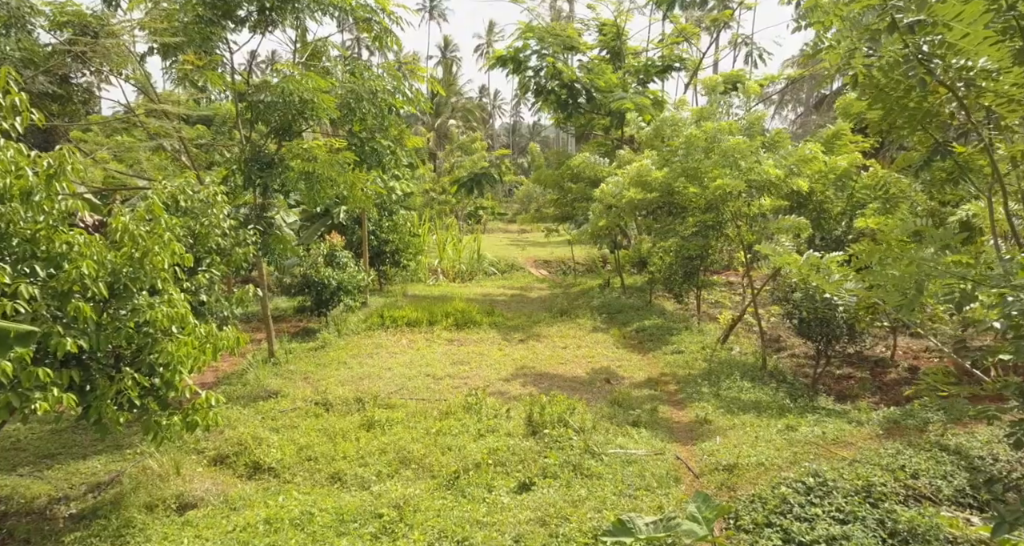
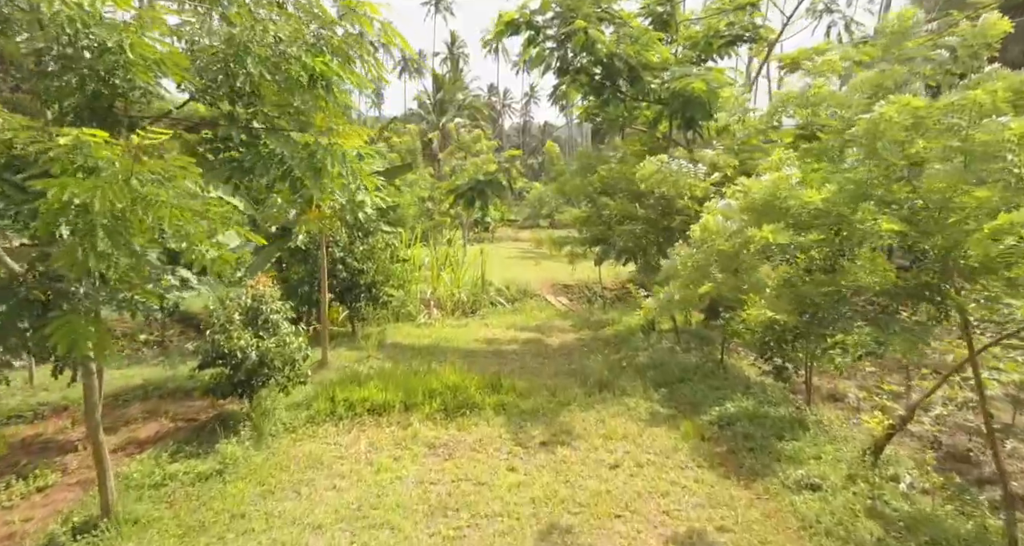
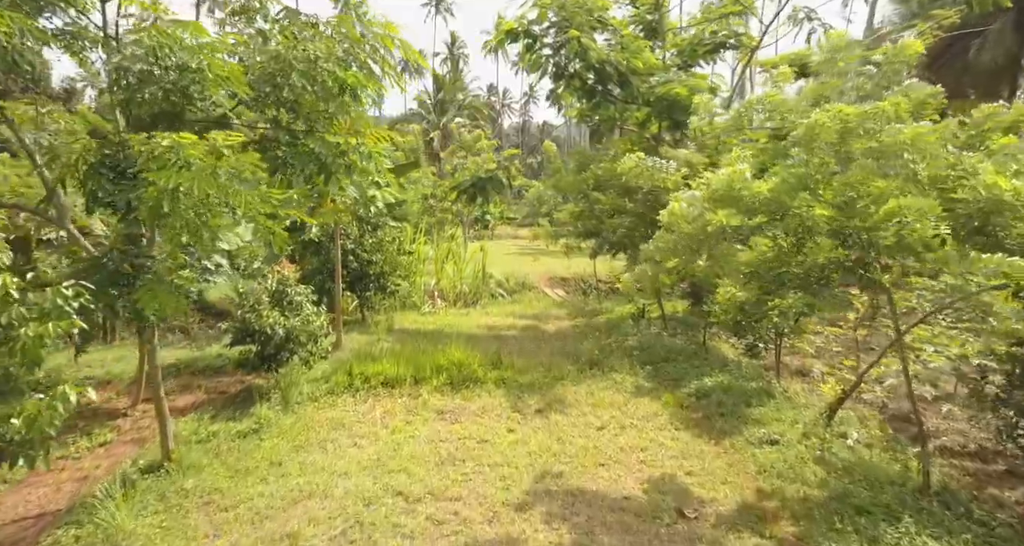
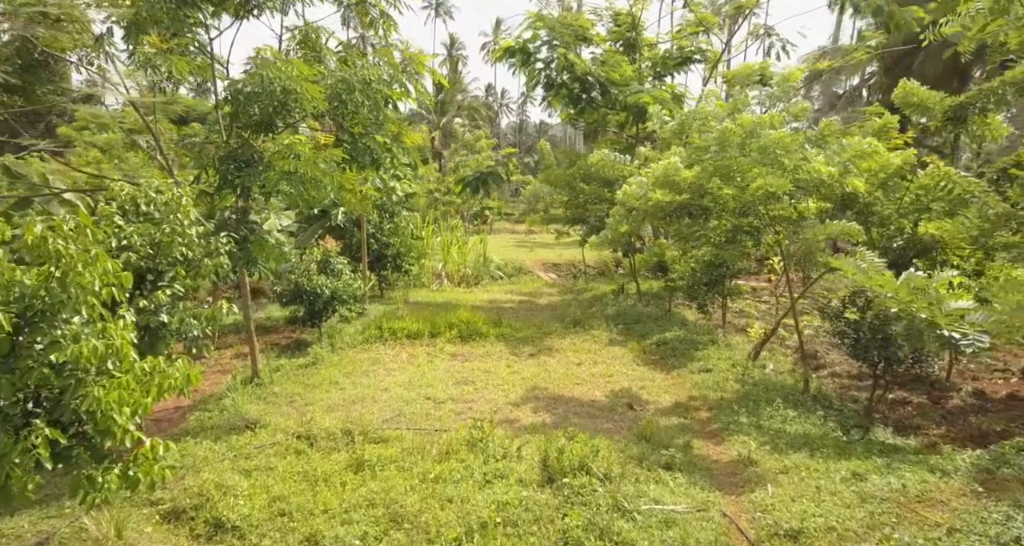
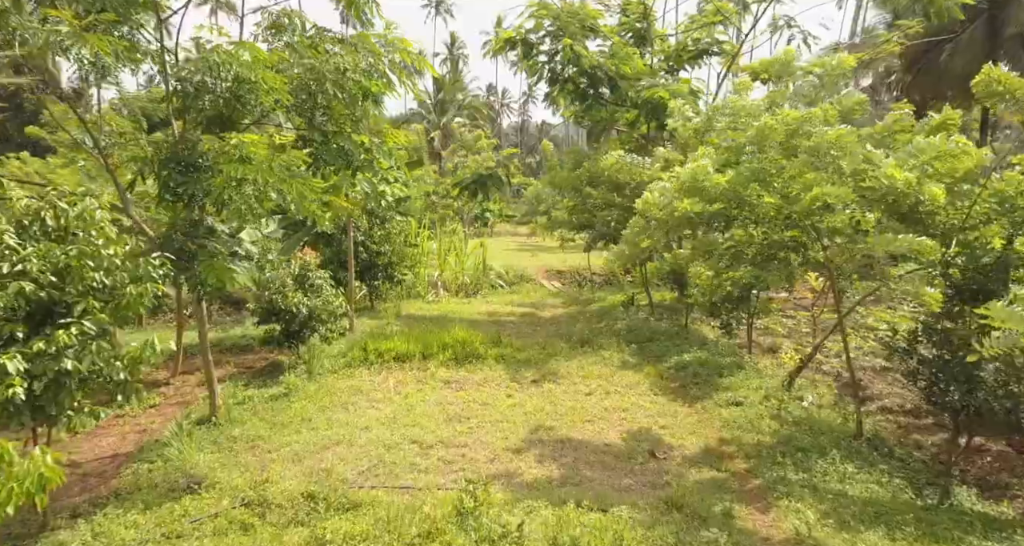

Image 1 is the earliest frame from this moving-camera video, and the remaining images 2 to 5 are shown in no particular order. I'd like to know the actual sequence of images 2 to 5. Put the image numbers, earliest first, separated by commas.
4, 5, 3, 2
